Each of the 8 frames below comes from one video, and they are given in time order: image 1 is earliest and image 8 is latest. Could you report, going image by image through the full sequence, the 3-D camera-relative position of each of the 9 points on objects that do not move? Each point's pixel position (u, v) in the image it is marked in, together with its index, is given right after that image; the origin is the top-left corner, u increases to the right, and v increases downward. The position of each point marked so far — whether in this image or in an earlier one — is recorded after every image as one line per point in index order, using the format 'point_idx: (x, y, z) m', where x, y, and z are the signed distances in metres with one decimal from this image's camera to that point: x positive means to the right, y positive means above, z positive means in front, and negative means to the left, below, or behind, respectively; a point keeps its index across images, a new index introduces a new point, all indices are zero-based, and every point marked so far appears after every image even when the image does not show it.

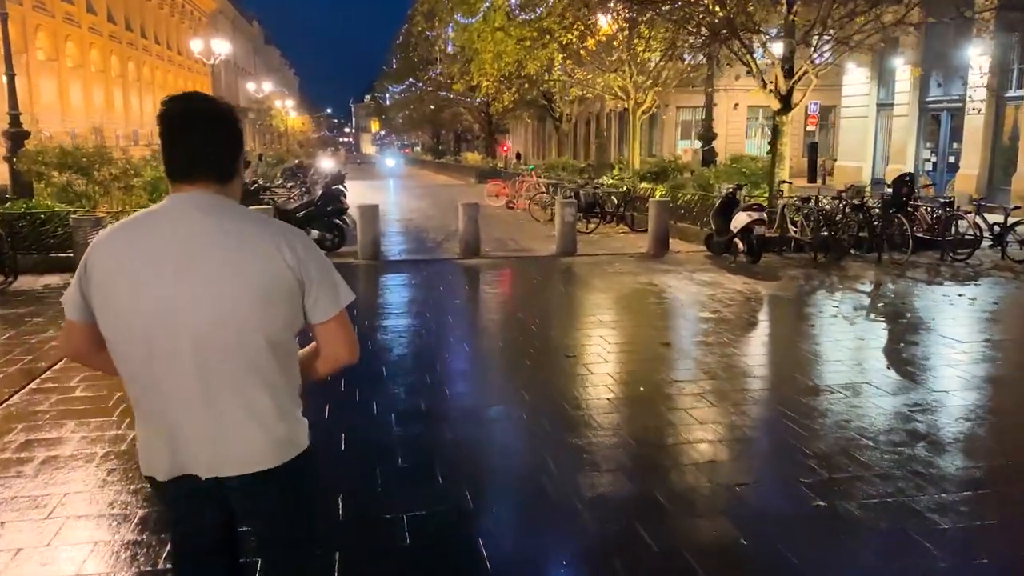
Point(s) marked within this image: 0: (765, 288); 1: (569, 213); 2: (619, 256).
0: (+3.6, 0.0, +11.8) m
1: (+1.0, +1.4, +14.8) m
2: (+1.9, +0.6, +14.8) m
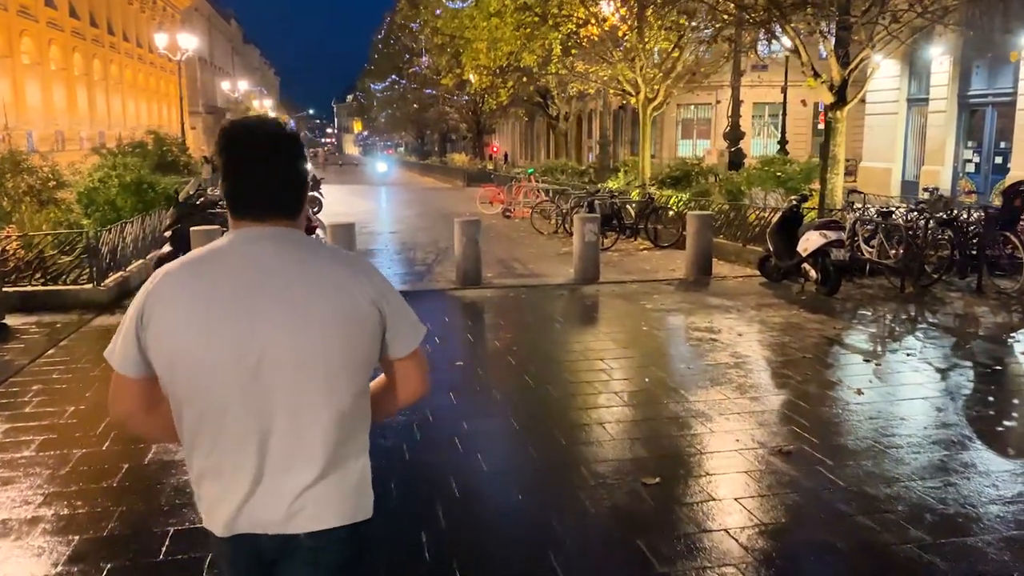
0: (+3.8, -0.5, +9.0) m
1: (+1.1, +0.9, +12.0) m
2: (+2.0, +0.1, +12.1) m
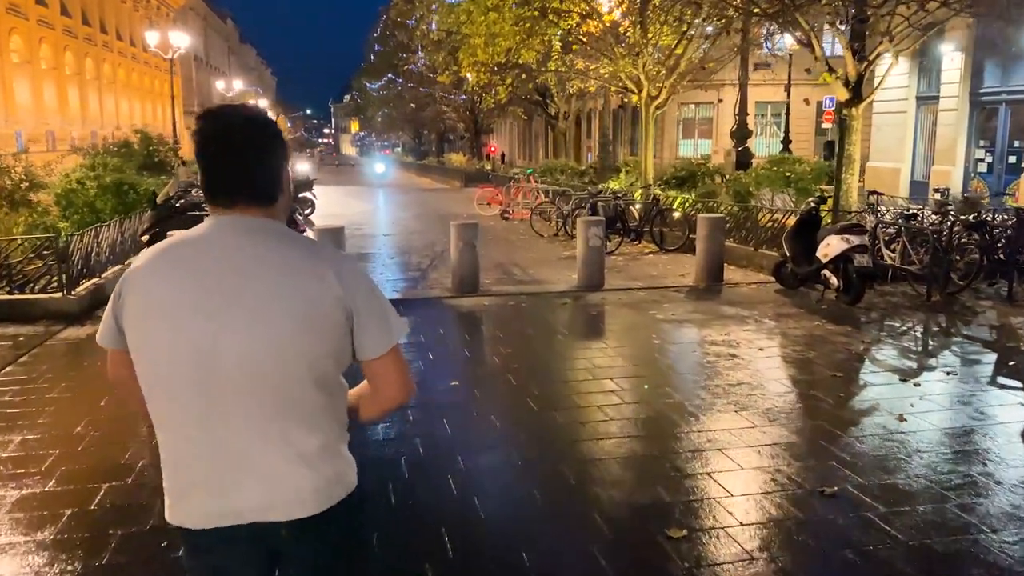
0: (+3.8, -0.6, +8.3) m
1: (+1.1, +0.8, +11.3) m
2: (+2.0, 0.0, +11.3) m
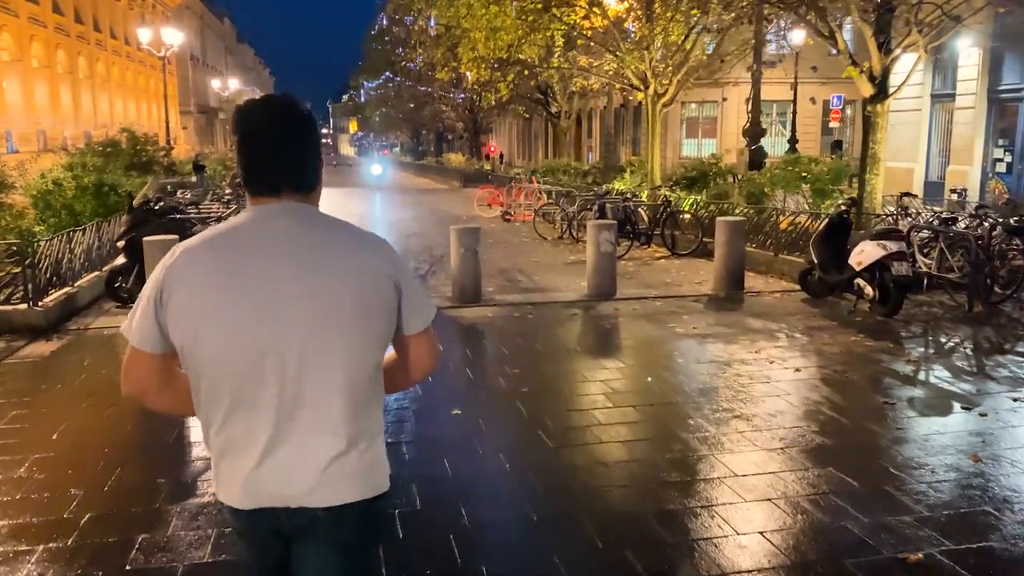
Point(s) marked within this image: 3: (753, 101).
0: (+3.9, -0.7, +7.5) m
1: (+1.2, +0.6, +10.5) m
2: (+2.1, -0.1, +10.5) m
3: (+5.2, +4.0, +17.7) m
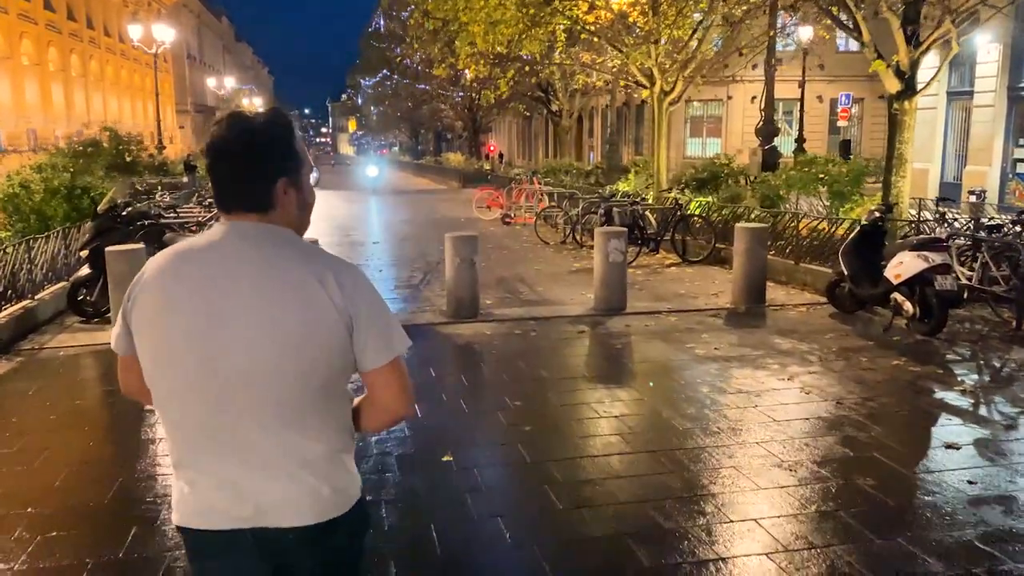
0: (+3.9, -0.8, +6.6) m
1: (+1.2, +0.5, +9.6) m
2: (+2.1, -0.3, +9.6) m
3: (+5.2, +3.9, +16.8) m
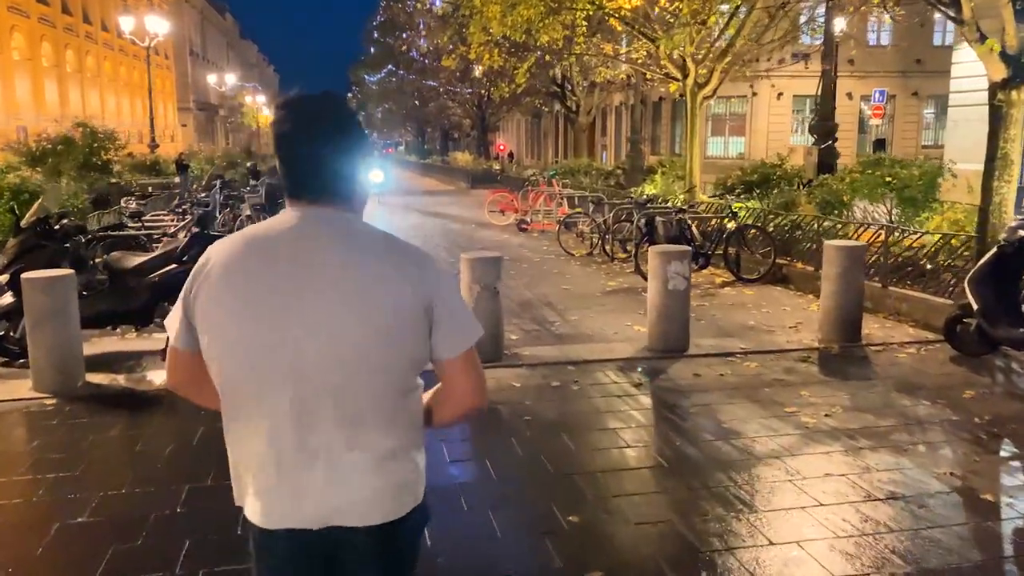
0: (+4.2, -1.2, +4.5) m
1: (+1.5, +0.2, +7.5) m
2: (+2.4, -0.6, +7.6) m
3: (+5.6, +3.5, +14.8) m
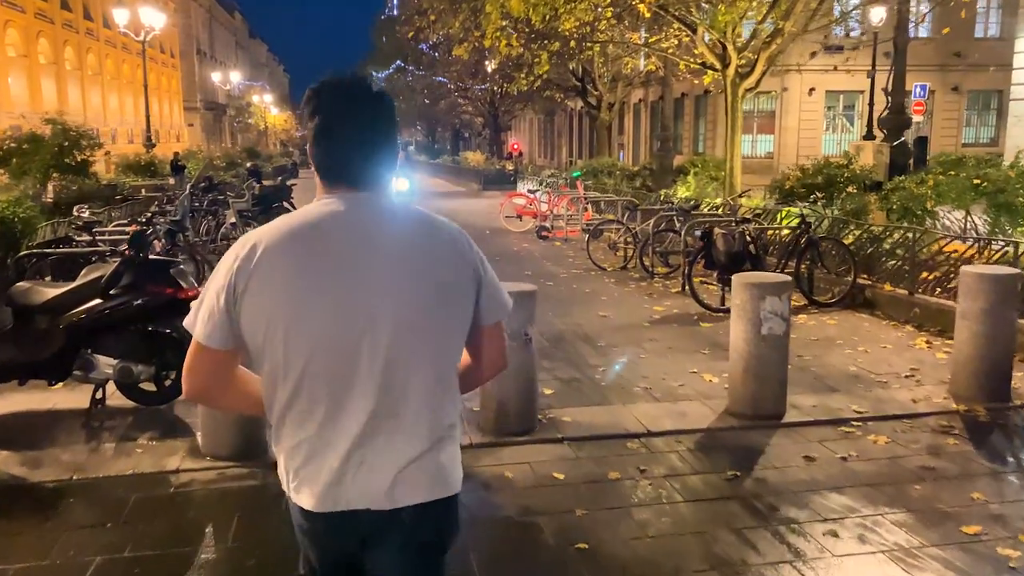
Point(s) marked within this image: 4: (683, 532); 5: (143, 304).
0: (+4.4, -1.5, +2.5) m
1: (+1.8, -0.1, +5.6) m
2: (+2.6, -0.9, +5.6) m
3: (+5.9, +3.2, +12.8) m
4: (+0.9, -1.2, +4.3) m
5: (-2.6, -0.1, +5.8) m
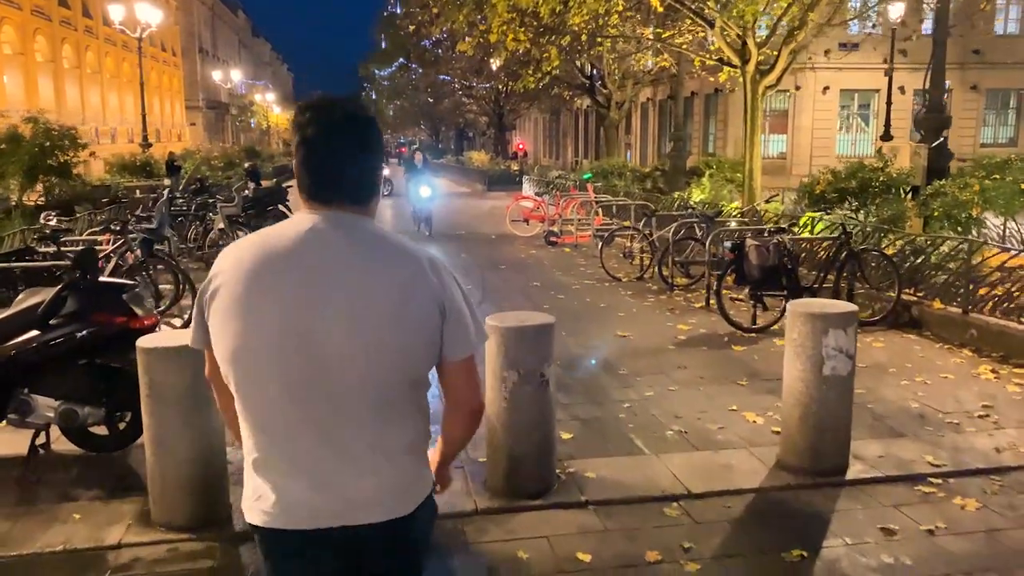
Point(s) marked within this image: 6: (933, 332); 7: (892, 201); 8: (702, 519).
0: (+4.4, -1.7, +1.6) m
1: (+1.8, -0.3, +4.7) m
2: (+2.7, -1.1, +4.7) m
3: (+6.0, +3.0, +11.8) m
4: (+1.0, -1.4, +3.4) m
5: (-2.6, -0.3, +5.0) m
6: (+4.3, -0.4, +8.4) m
7: (+5.1, +1.2, +11.0) m
8: (+1.0, -1.2, +4.3) m
